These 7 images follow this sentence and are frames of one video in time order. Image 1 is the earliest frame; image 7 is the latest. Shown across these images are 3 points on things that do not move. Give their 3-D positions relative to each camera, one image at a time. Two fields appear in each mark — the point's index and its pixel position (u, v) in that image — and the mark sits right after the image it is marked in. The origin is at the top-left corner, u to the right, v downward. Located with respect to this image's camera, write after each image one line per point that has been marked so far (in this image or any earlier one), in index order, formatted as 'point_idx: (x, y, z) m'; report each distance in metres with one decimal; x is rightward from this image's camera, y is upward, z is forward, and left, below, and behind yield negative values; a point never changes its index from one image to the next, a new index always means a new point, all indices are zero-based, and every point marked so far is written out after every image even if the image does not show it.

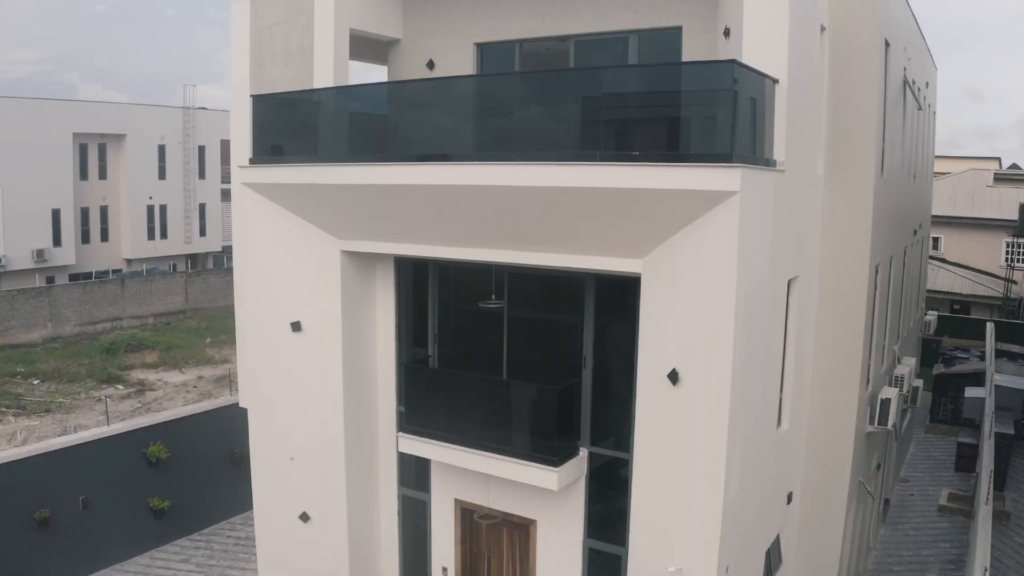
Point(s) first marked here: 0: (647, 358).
0: (+1.4, -0.7, +7.3) m
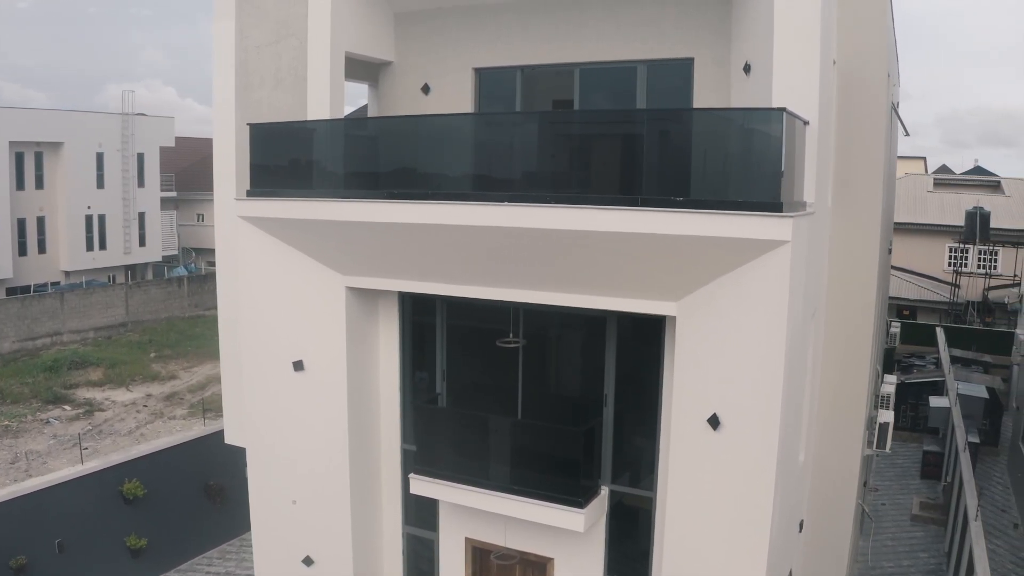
0: (+1.7, -1.1, +7.2) m
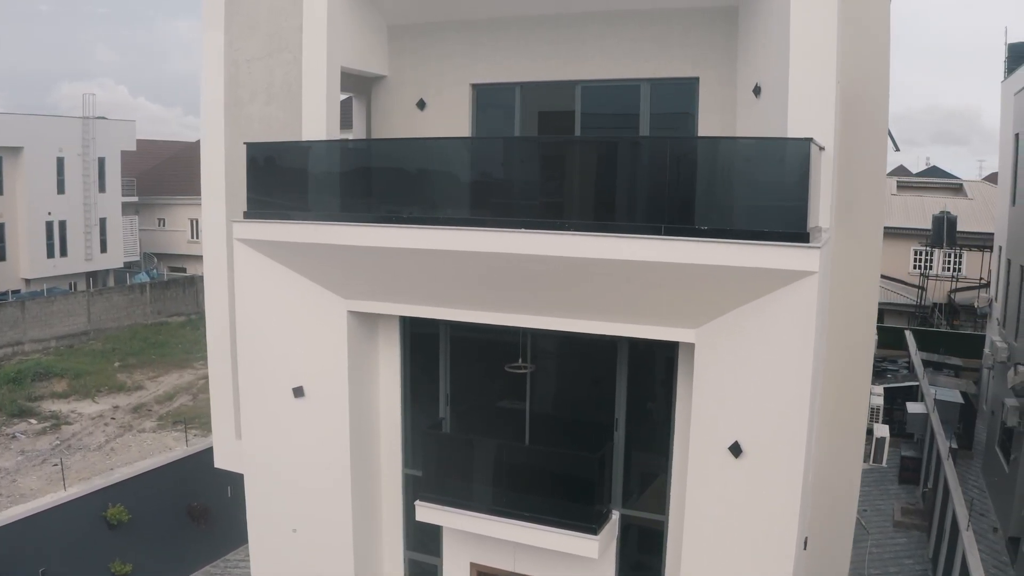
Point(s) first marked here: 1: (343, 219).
0: (+1.8, -1.3, +7.1) m
1: (-1.9, +0.8, +8.3) m
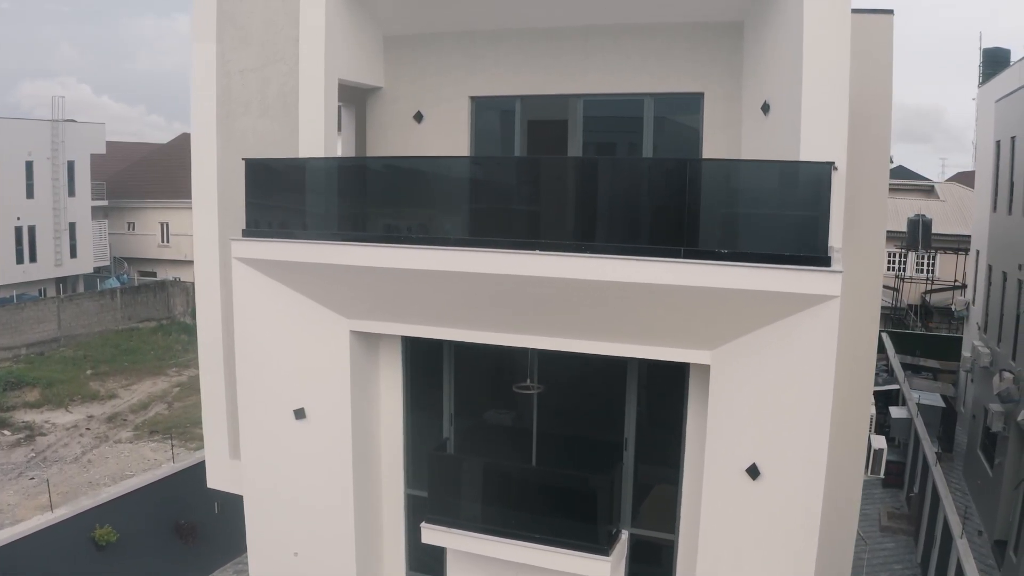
0: (+1.9, -1.5, +7.0) m
1: (-1.8, +0.6, +8.2) m
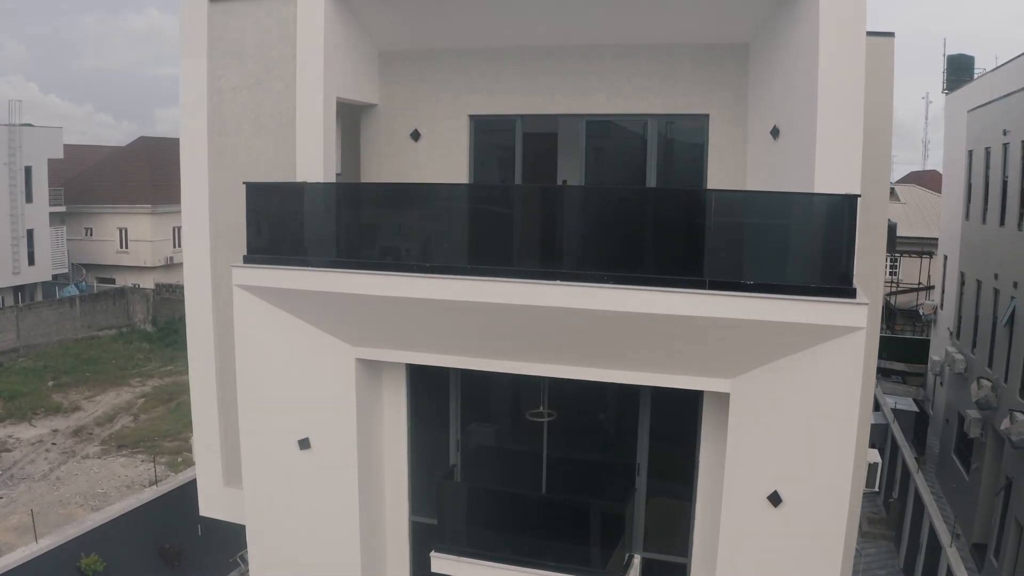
0: (+2.1, -1.8, +7.0) m
1: (-1.7, +0.3, +8.0) m
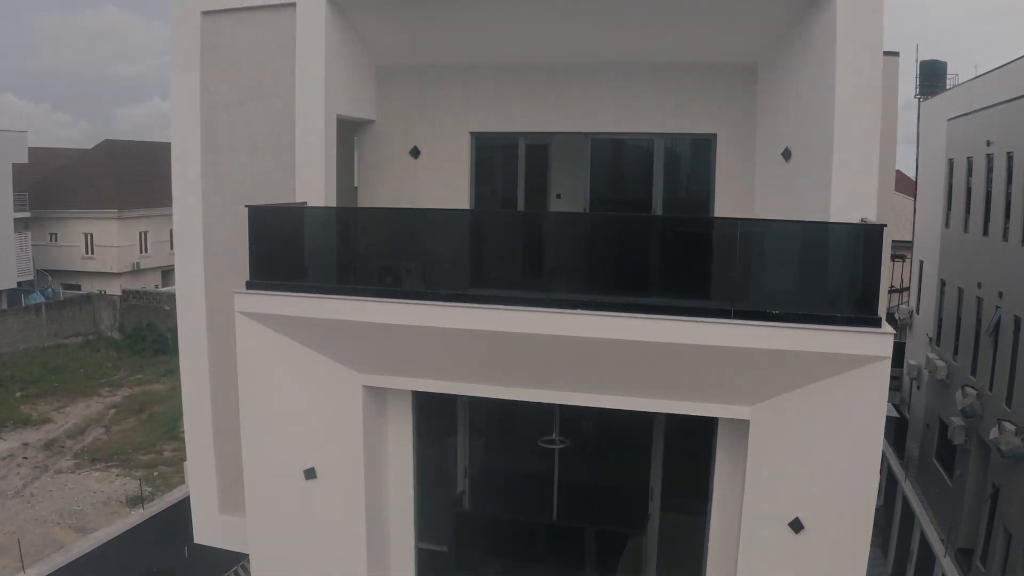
0: (+2.3, -2.0, +7.0) m
1: (-1.6, 0.0, +7.9) m
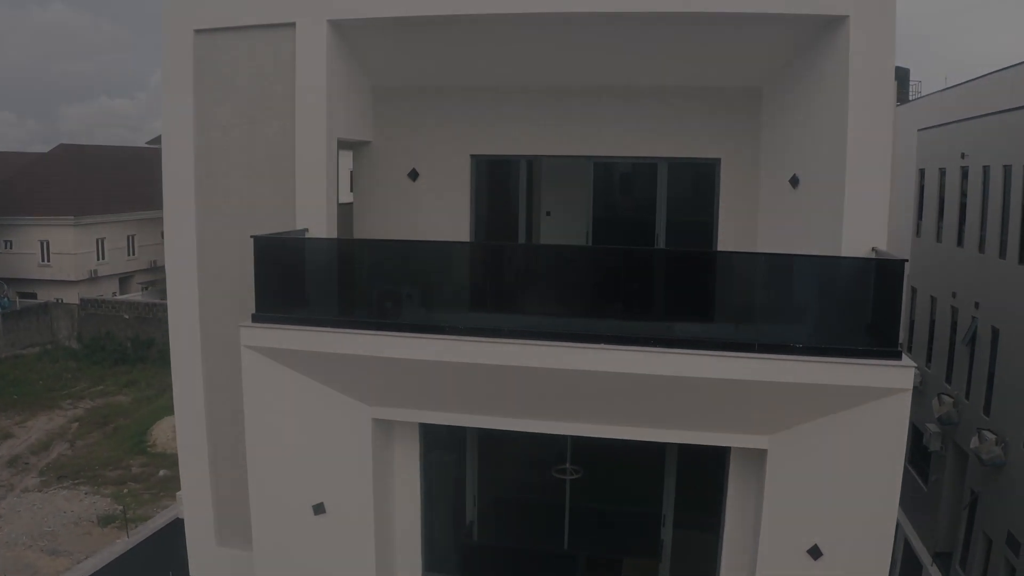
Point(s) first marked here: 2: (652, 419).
0: (+2.5, -2.3, +7.0) m
1: (-1.4, -0.3, +7.8) m
2: (+1.3, -1.3, +7.6) m
